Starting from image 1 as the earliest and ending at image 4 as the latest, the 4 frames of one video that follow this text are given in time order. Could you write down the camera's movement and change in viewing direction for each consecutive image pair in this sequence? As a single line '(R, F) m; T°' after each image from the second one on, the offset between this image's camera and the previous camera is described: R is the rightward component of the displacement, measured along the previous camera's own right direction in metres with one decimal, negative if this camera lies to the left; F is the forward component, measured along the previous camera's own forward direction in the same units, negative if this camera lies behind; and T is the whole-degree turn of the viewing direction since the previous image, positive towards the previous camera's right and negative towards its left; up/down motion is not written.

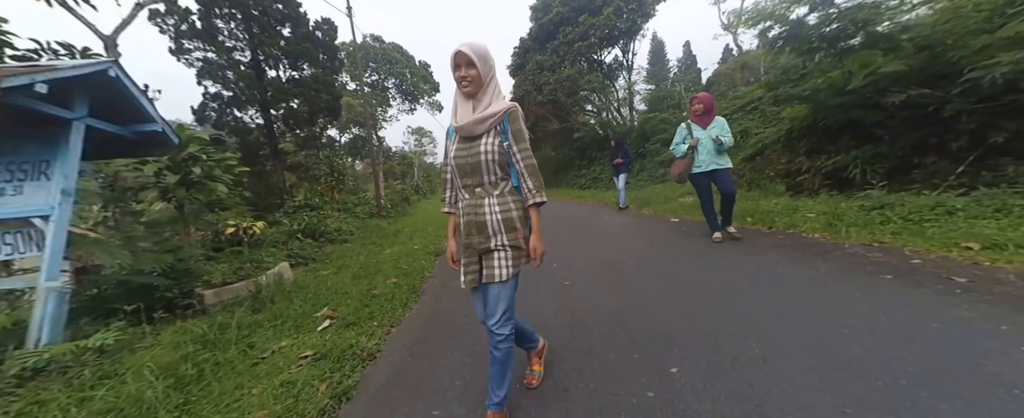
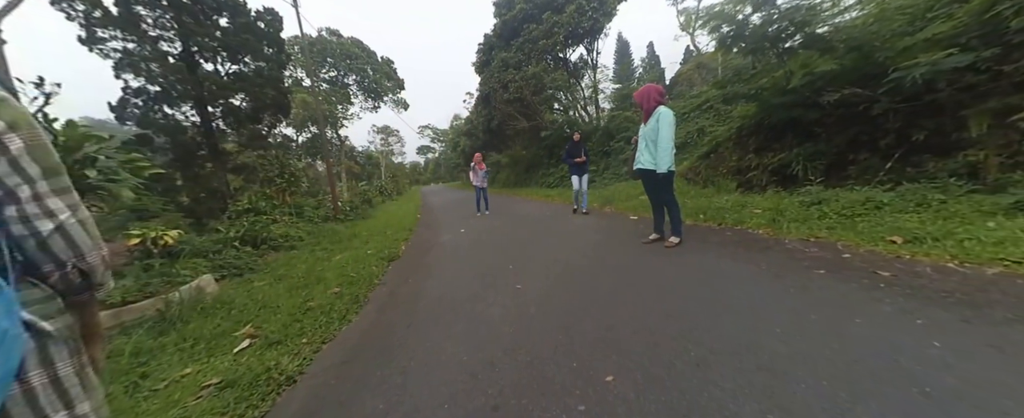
(+0.3, +0.1) m; +4°
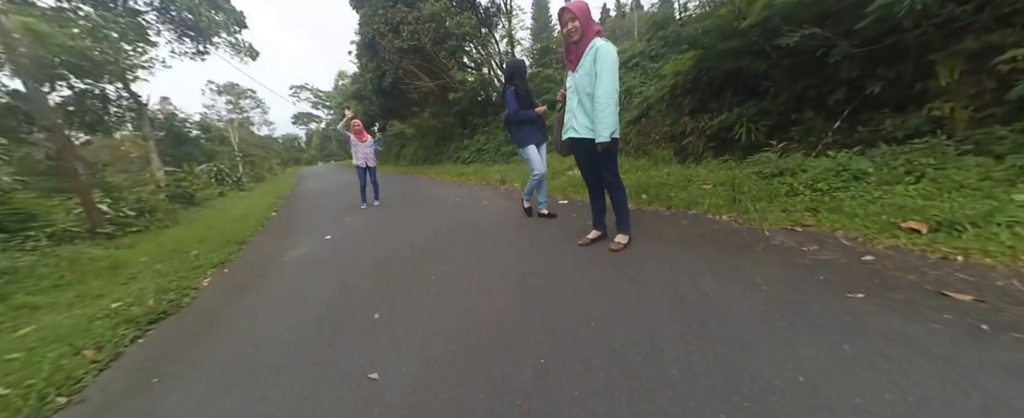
(+0.5, +1.6) m; +14°
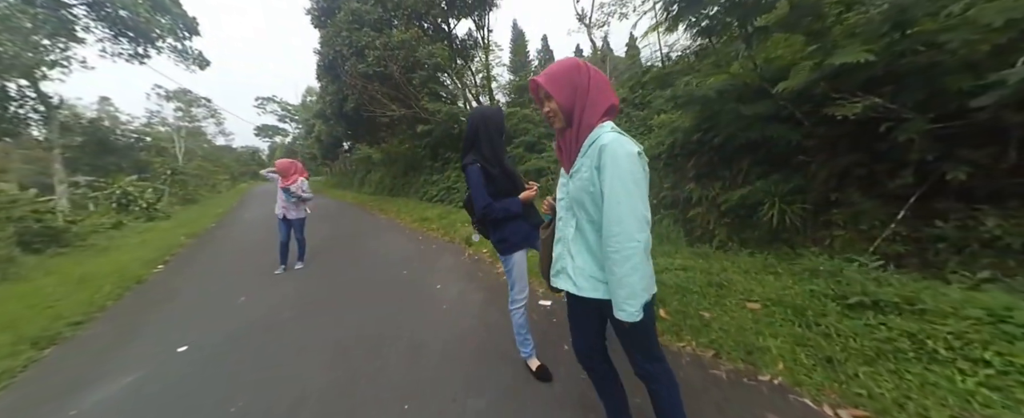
(0.0, +1.5) m; +5°
